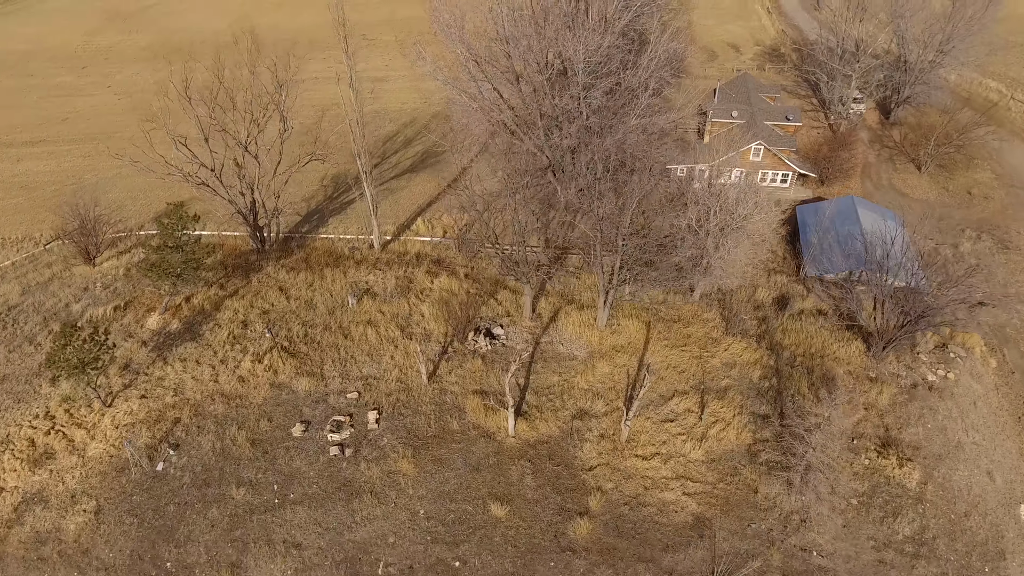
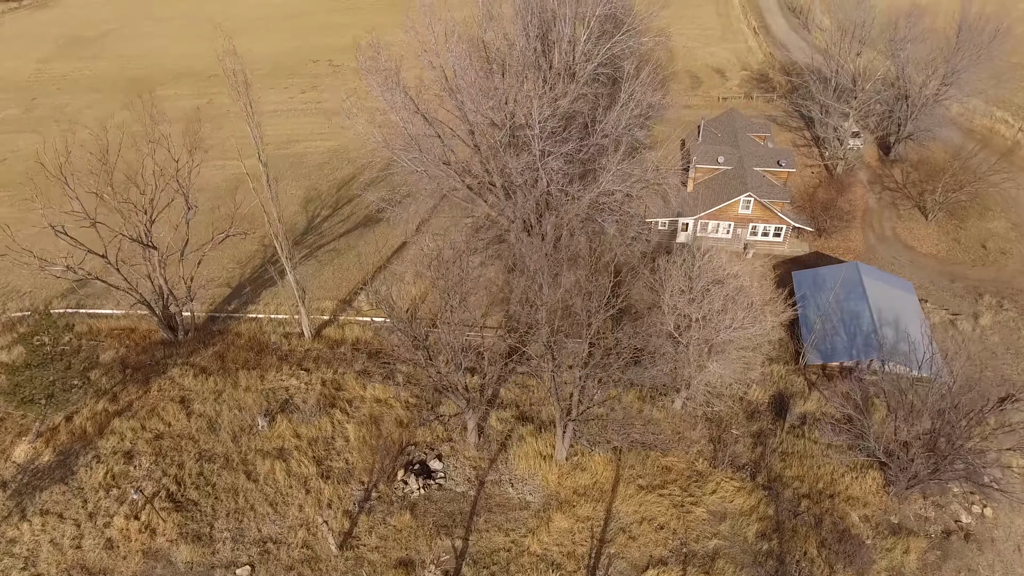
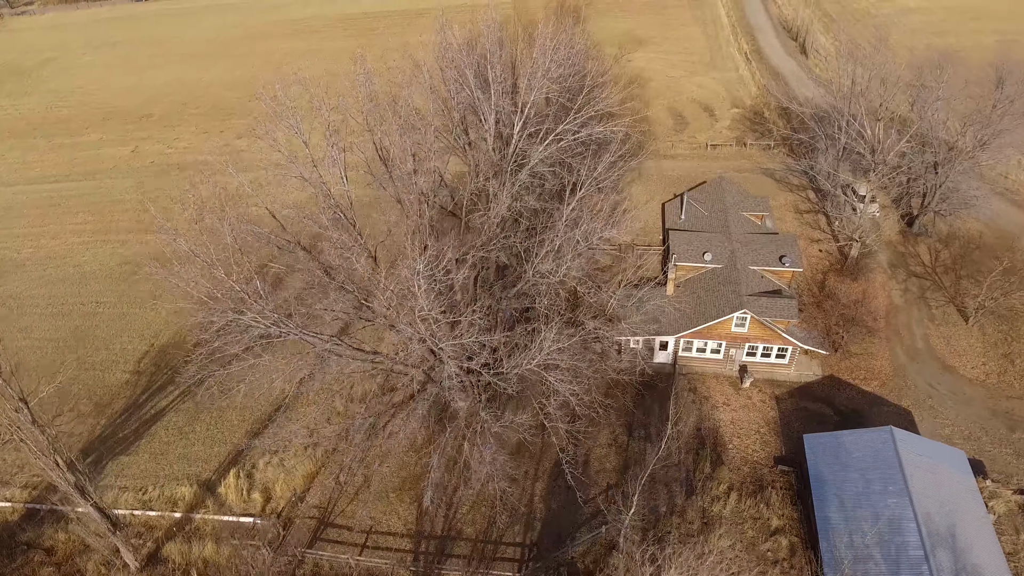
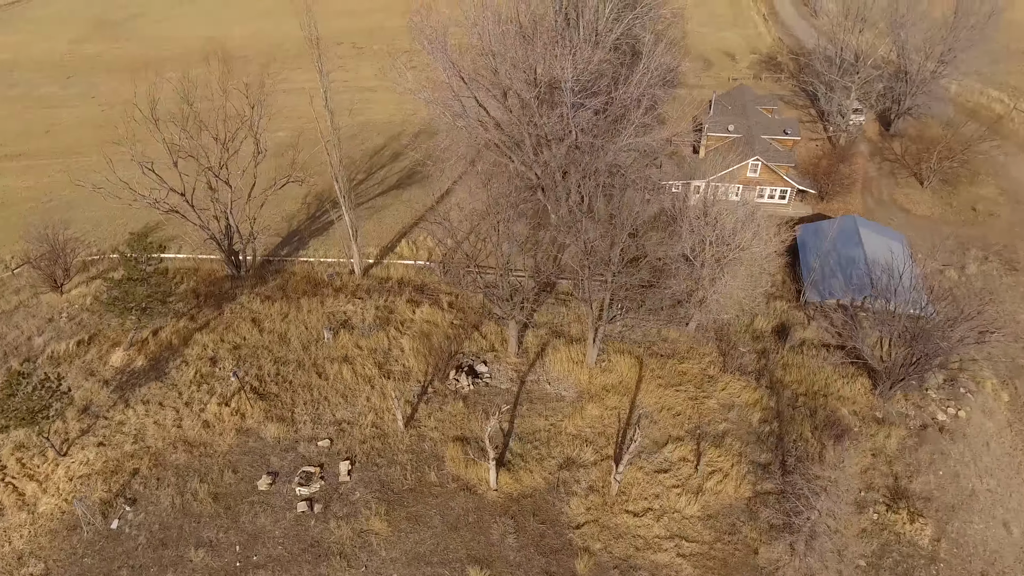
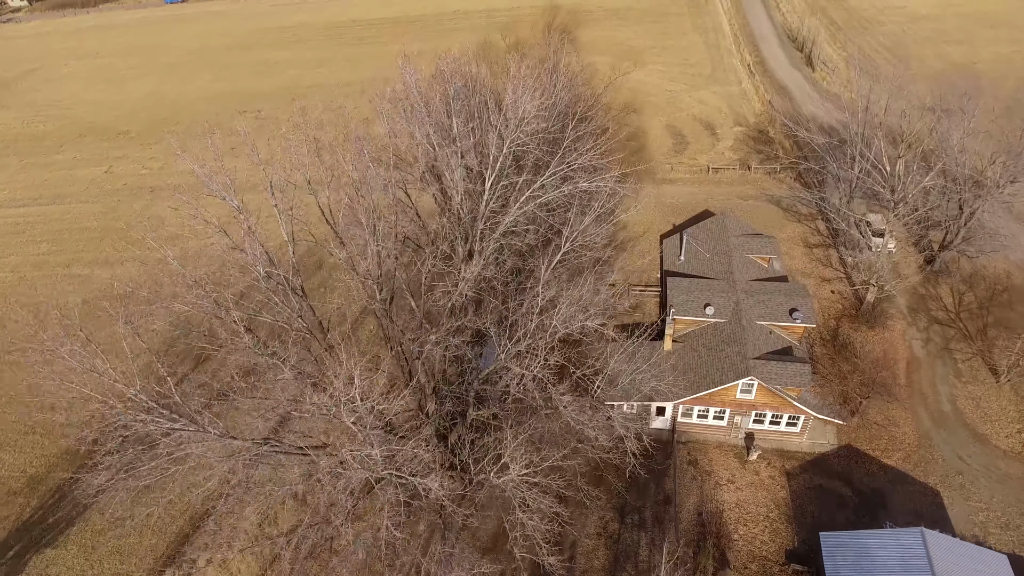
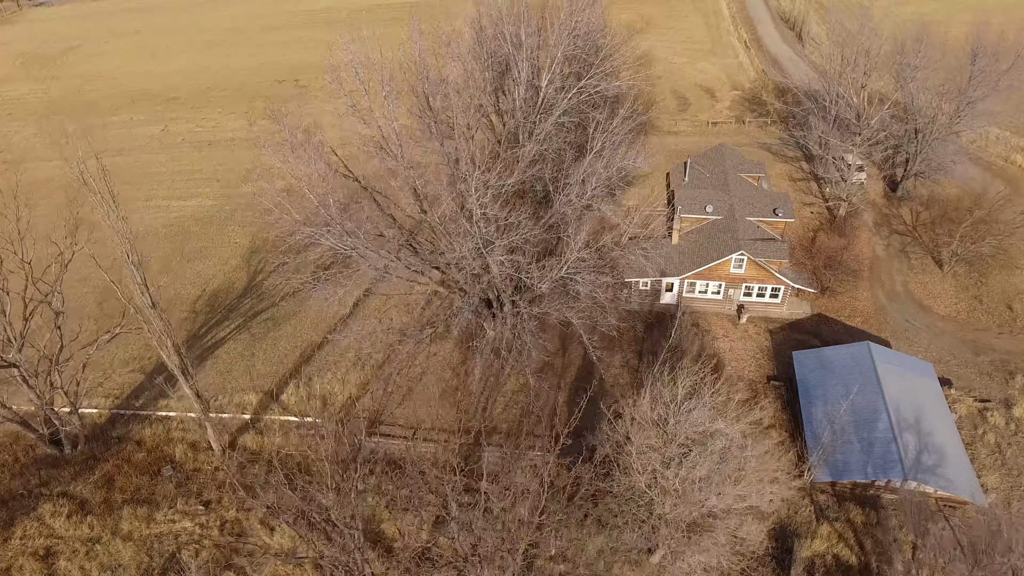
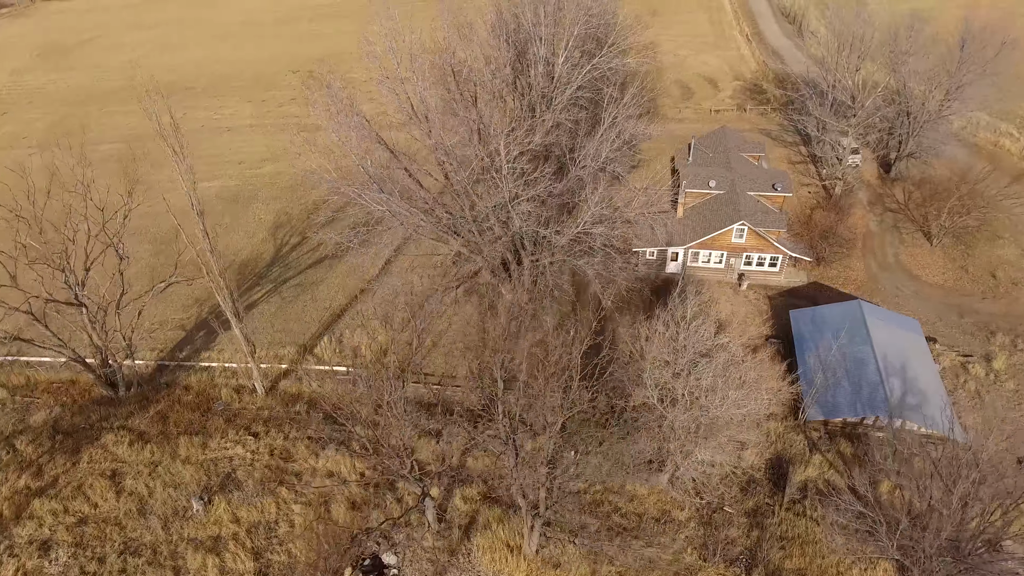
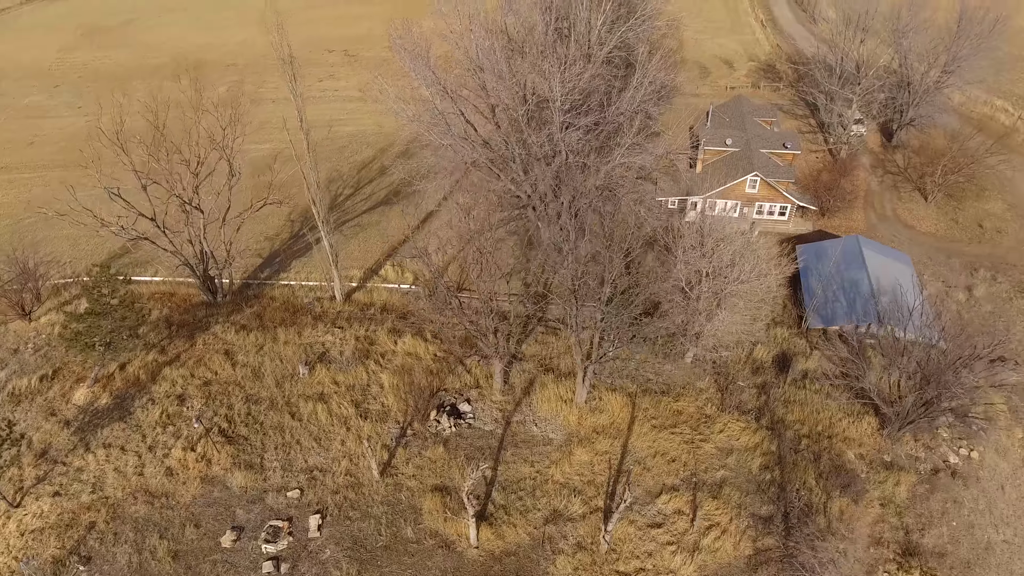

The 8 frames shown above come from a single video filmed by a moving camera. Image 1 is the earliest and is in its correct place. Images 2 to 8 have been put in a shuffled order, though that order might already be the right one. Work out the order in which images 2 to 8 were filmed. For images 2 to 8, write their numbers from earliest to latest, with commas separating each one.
4, 8, 2, 7, 6, 3, 5
